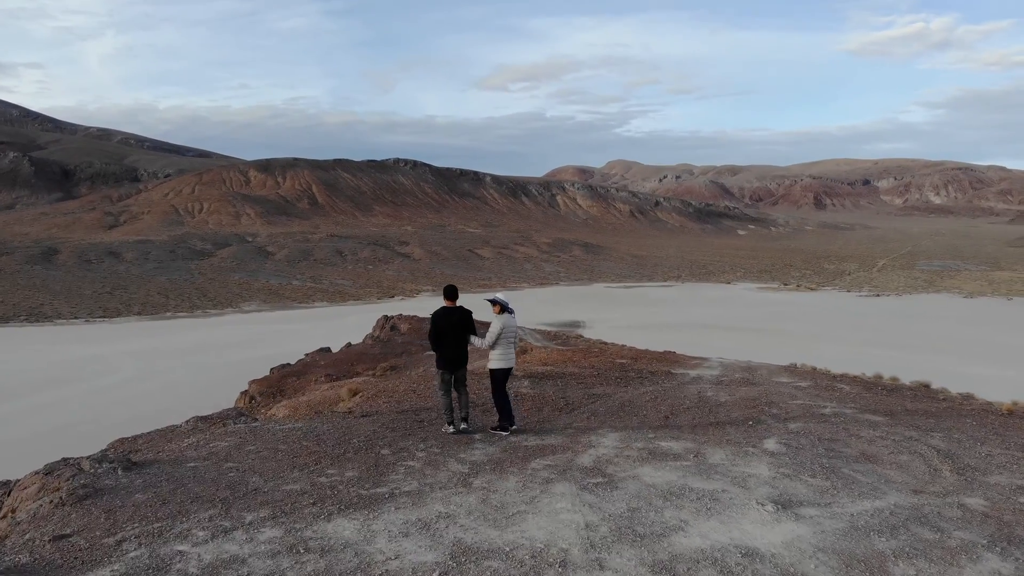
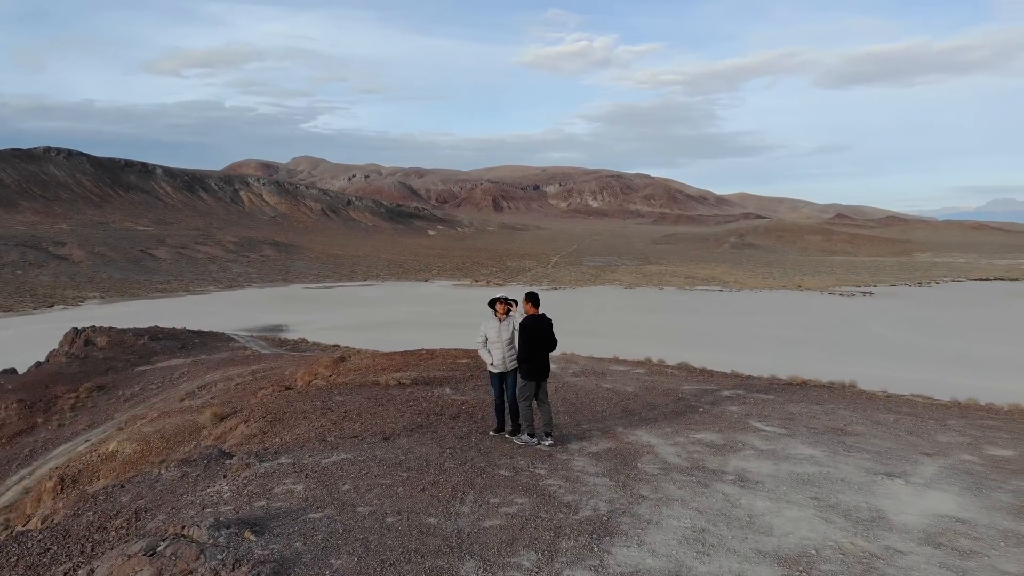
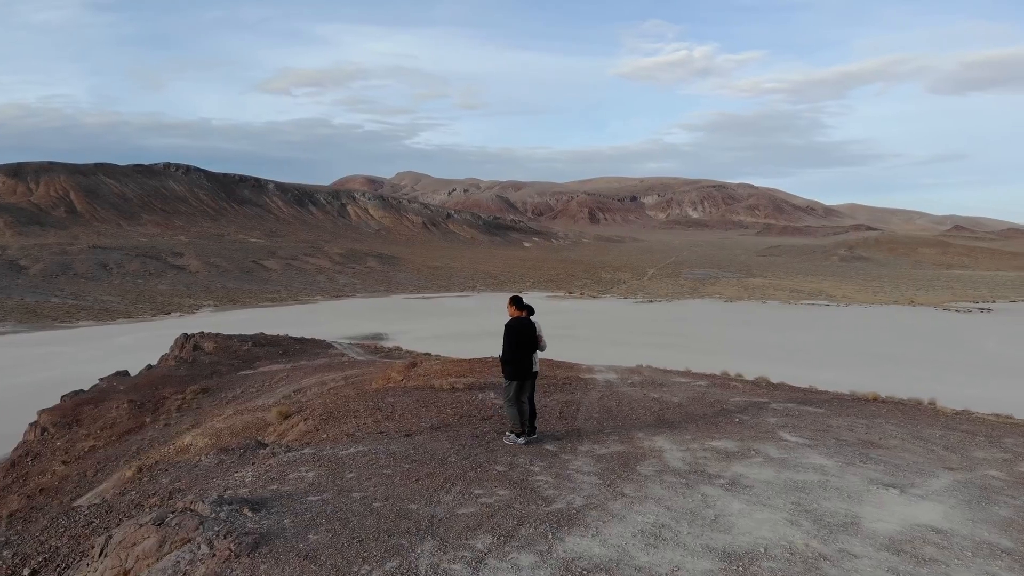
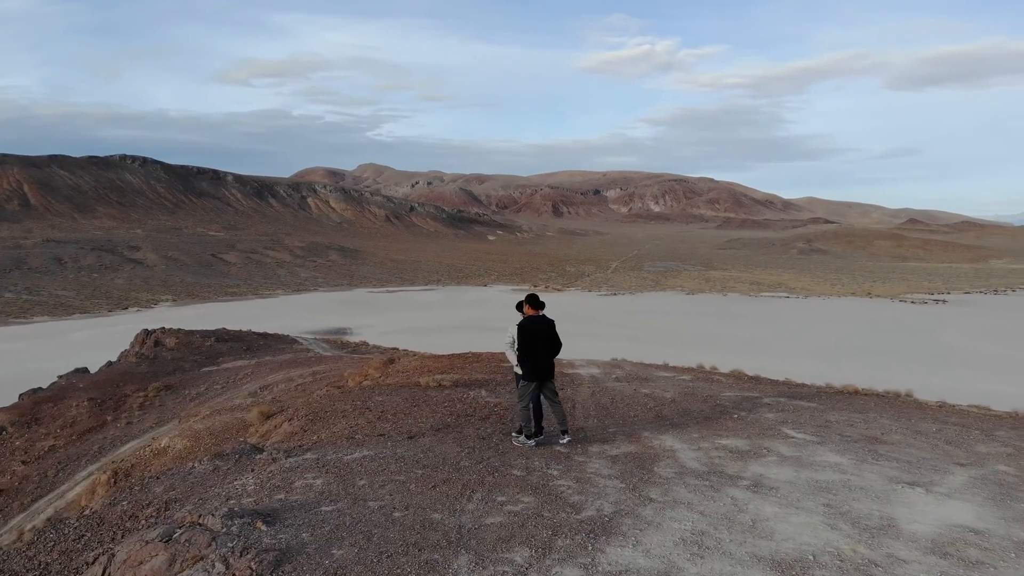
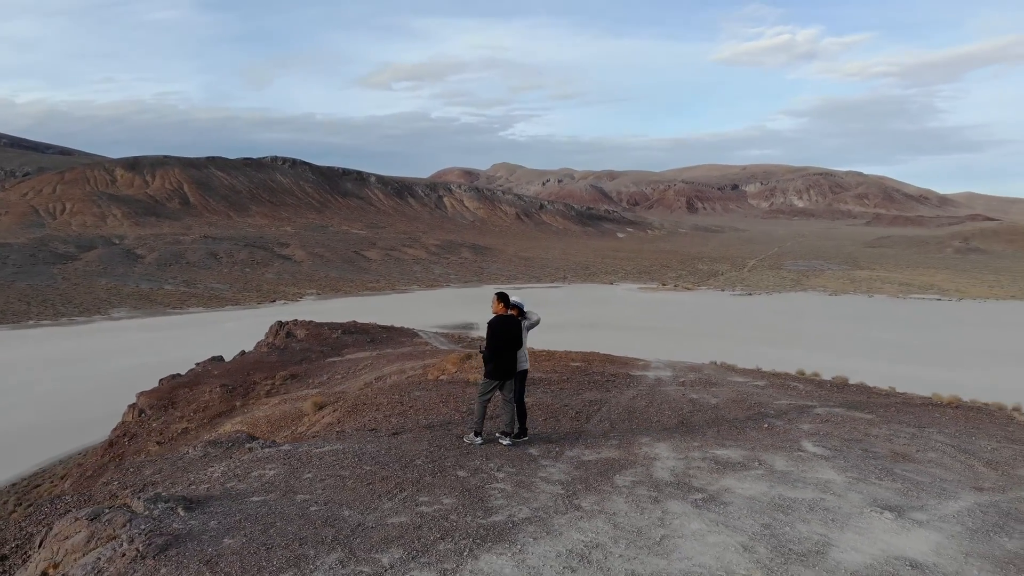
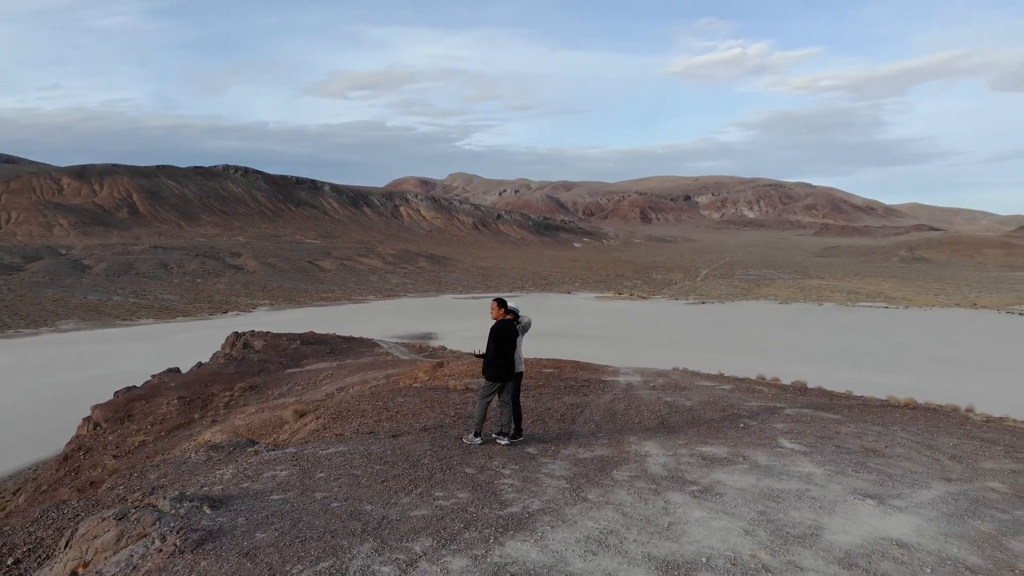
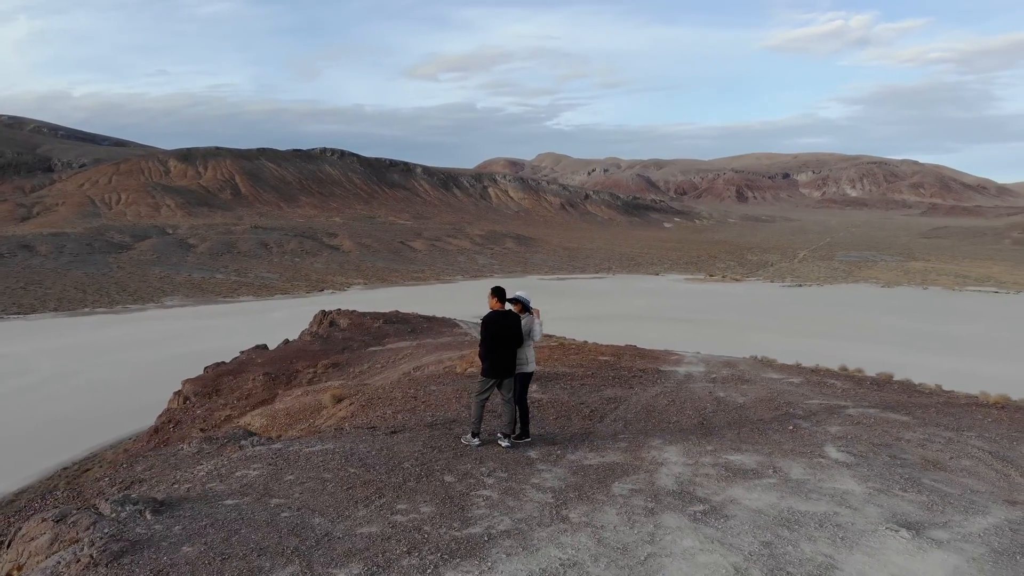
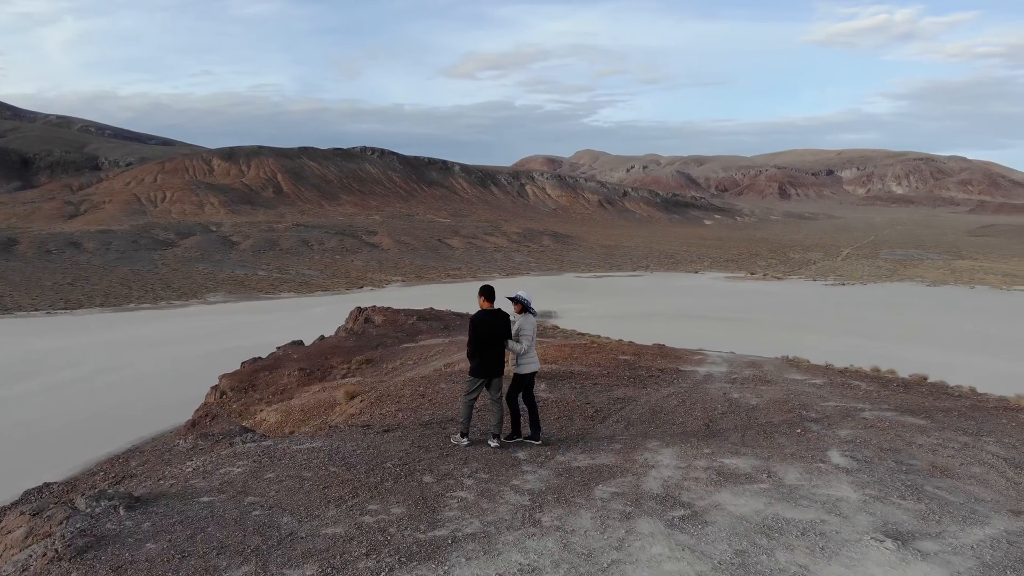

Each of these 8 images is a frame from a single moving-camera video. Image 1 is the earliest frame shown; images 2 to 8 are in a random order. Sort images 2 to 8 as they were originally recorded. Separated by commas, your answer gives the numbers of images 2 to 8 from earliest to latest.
8, 7, 5, 6, 3, 4, 2
